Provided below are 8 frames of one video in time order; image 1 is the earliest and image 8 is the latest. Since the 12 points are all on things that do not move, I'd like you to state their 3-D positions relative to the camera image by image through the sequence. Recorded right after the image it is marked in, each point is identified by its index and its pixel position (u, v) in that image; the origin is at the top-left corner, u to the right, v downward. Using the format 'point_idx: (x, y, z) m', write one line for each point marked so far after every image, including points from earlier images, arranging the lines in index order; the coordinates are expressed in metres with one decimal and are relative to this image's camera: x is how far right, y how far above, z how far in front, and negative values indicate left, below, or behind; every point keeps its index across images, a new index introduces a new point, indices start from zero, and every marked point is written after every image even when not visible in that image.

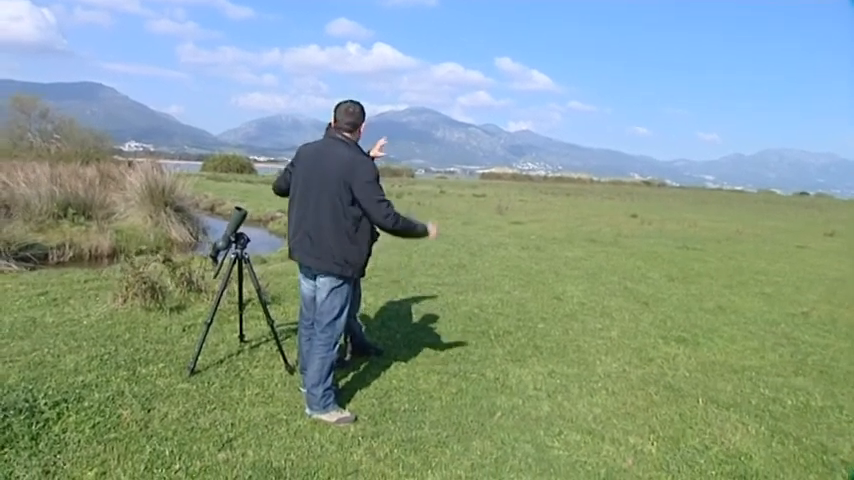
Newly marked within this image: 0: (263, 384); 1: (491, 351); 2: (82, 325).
0: (-1.7, -1.5, +6.7) m
1: (+0.9, -1.5, +8.5) m
2: (-4.5, -1.1, +8.1) m
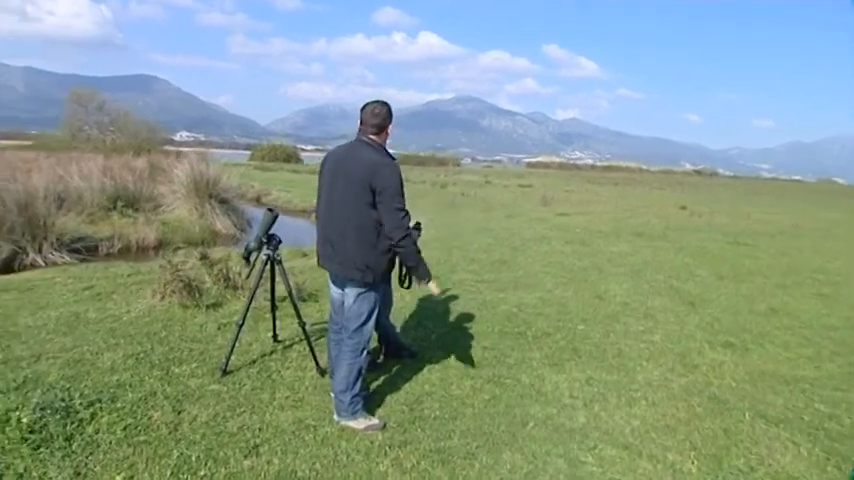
0: (-1.4, -1.6, +6.6) m
1: (+1.3, -1.5, +8.3) m
2: (-4.0, -1.1, +8.2) m
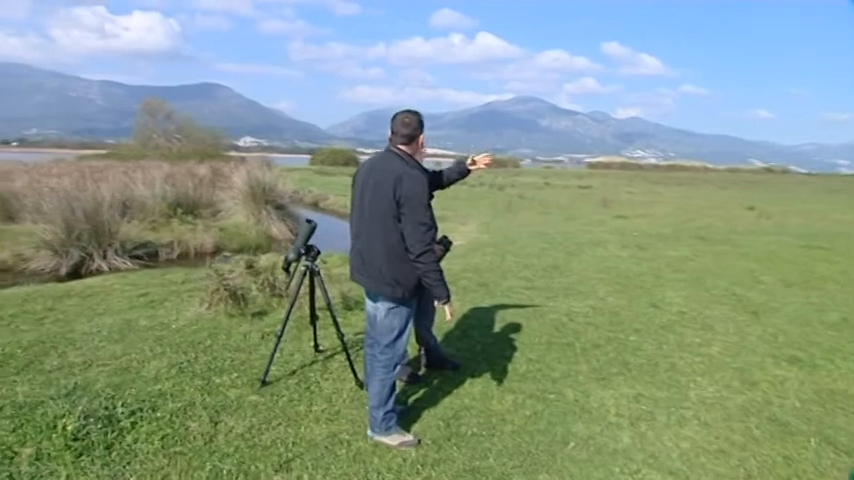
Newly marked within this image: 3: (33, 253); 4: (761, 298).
0: (-1.0, -1.7, +6.6) m
1: (+1.9, -1.6, +8.0) m
2: (-3.5, -1.2, +8.4) m
3: (-9.8, -0.3, +15.7) m
4: (+6.6, -1.1, +12.4) m
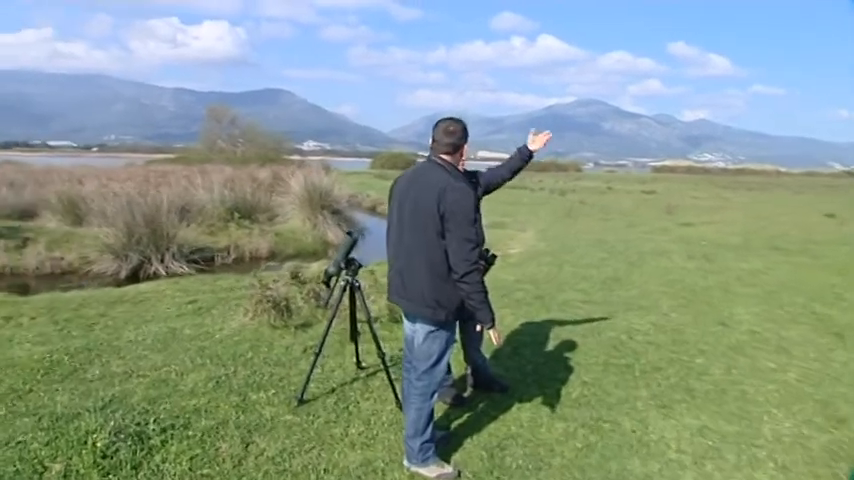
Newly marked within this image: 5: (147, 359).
0: (-0.6, -1.8, +6.3) m
1: (+2.4, -1.8, +7.4) m
2: (-2.8, -1.3, +8.3) m
3: (-8.5, -0.4, +16.1) m
4: (+7.5, -1.4, +11.3) m
5: (-3.4, -1.5, +7.6) m
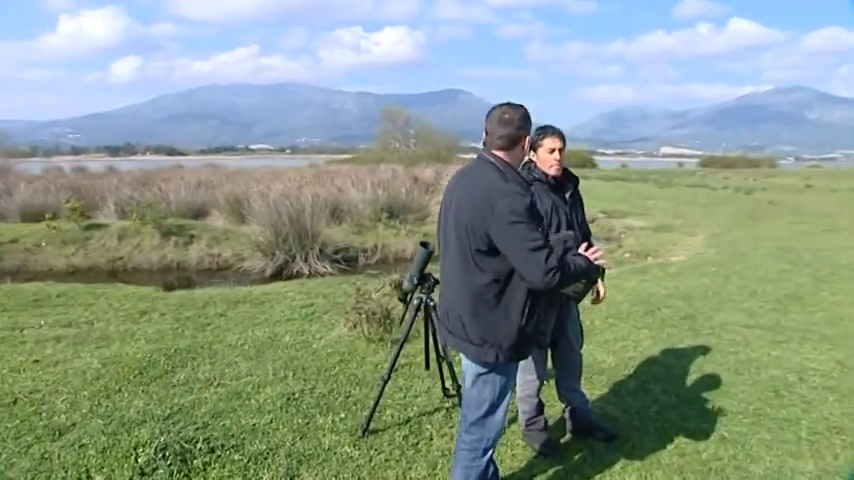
0: (+0.1, -1.9, +5.4) m
1: (+3.3, -2.0, +5.6) m
2: (-1.5, -1.4, +7.9) m
3: (-4.8, -0.4, +17.0) m
4: (+9.2, -1.7, +8.0) m
5: (-2.3, -1.5, +7.4) m
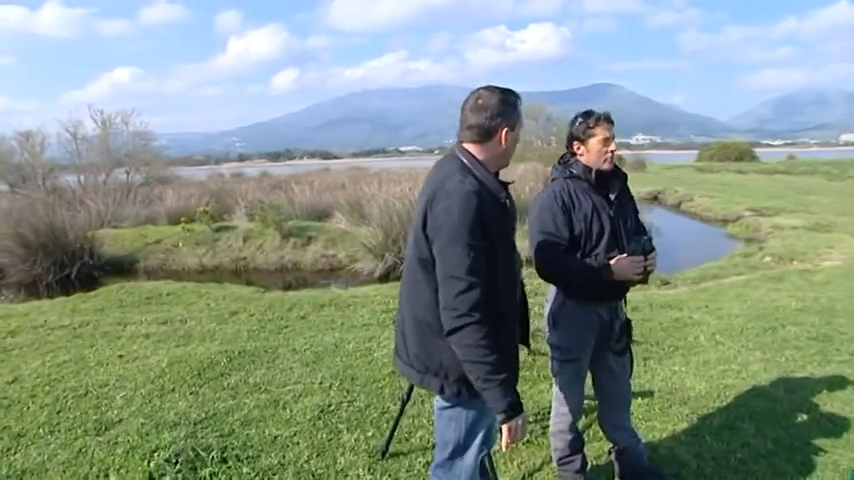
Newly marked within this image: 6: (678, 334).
0: (+0.1, -2.0, +4.7) m
1: (+3.3, -2.0, +4.2) m
2: (-0.8, -1.5, +7.6) m
3: (-1.8, -0.4, +17.2) m
4: (+9.7, -1.7, +5.1) m
5: (-1.6, -1.5, +7.3) m
6: (+3.3, -1.2, +8.2) m
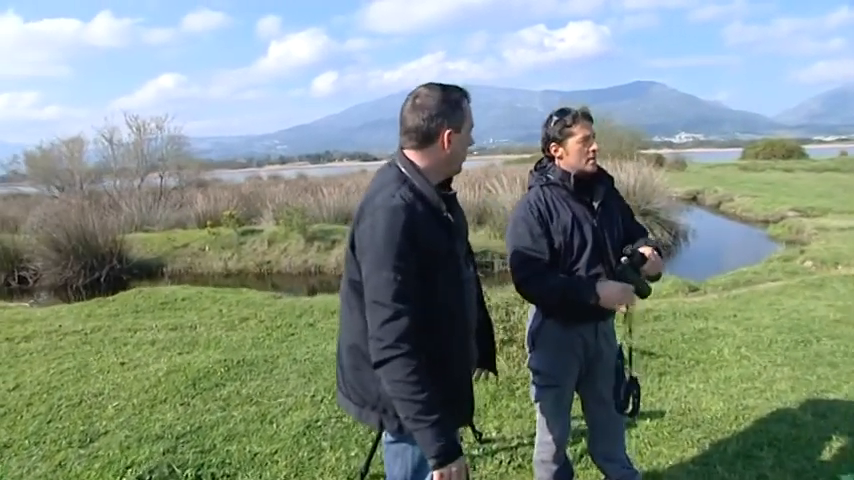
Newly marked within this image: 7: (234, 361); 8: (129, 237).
0: (0.0, -2.0, +4.4) m
1: (+3.1, -2.1, +3.7) m
2: (-0.8, -1.5, +7.3) m
3: (-1.2, -0.5, +17.0) m
4: (+9.5, -1.8, +4.1) m
5: (-1.6, -1.6, +7.1) m
6: (+3.3, -1.3, +7.6) m
7: (-2.4, -1.5, +7.9) m
8: (-8.9, +0.1, +18.7) m
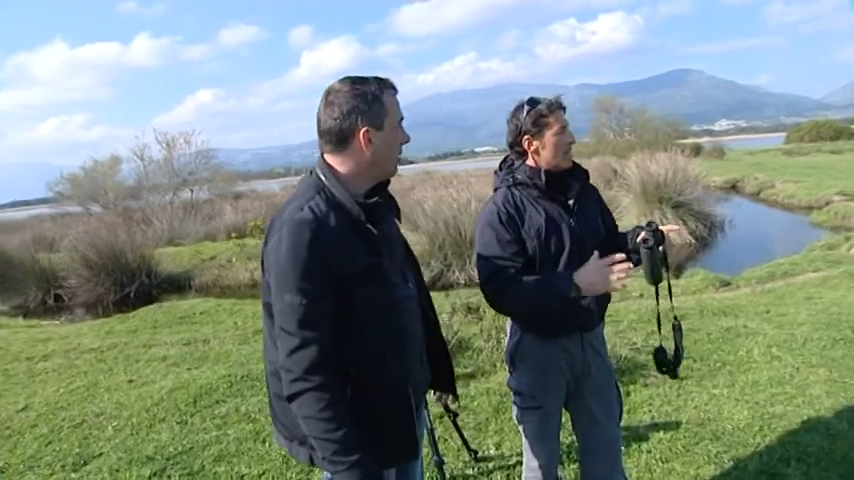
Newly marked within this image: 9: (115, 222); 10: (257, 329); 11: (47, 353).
0: (-0.1, -2.1, +4.1) m
1: (+2.9, -2.0, +3.1) m
2: (-0.7, -1.6, +7.1) m
3: (-0.5, -0.6, +16.7) m
4: (+9.4, -1.4, +3.2) m
5: (-1.6, -1.7, +6.8) m
6: (+3.4, -1.2, +7.1) m
7: (-2.3, -1.7, +7.7) m
8: (-8.1, -0.4, +19.0) m
9: (-9.3, +0.5, +18.6) m
10: (-2.8, -1.5, +10.3) m
11: (-6.0, -1.8, +9.9) m
